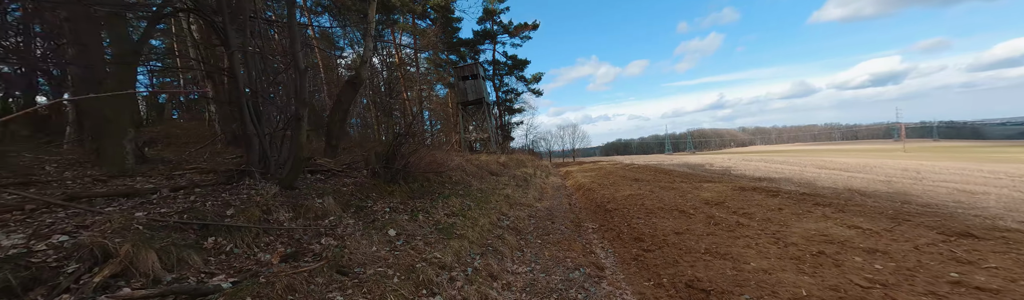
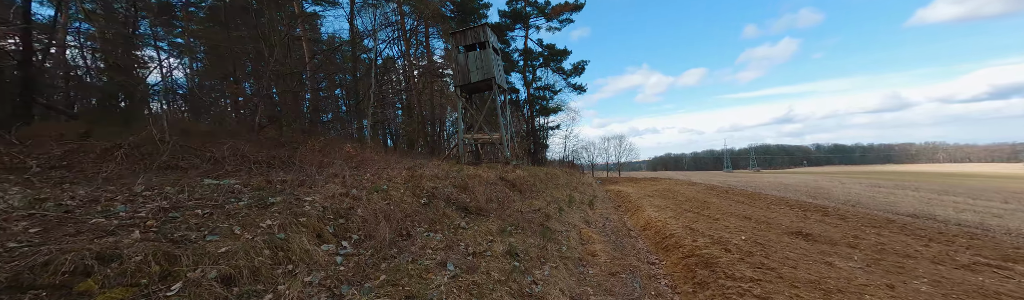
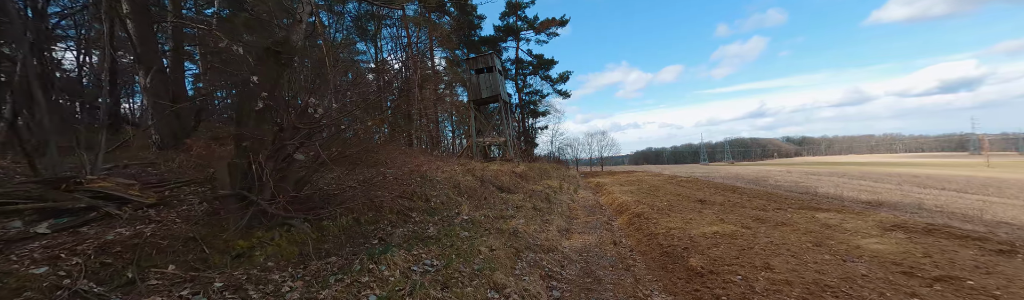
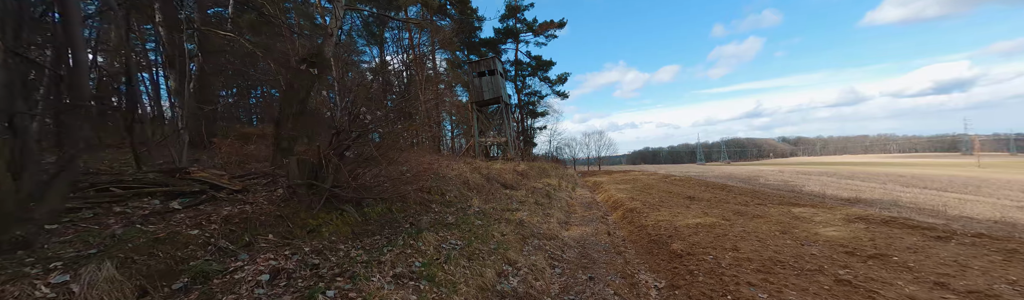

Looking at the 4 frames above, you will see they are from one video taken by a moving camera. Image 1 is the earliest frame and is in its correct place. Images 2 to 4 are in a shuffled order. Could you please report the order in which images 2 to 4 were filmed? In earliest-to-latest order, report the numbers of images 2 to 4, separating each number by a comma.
4, 3, 2
